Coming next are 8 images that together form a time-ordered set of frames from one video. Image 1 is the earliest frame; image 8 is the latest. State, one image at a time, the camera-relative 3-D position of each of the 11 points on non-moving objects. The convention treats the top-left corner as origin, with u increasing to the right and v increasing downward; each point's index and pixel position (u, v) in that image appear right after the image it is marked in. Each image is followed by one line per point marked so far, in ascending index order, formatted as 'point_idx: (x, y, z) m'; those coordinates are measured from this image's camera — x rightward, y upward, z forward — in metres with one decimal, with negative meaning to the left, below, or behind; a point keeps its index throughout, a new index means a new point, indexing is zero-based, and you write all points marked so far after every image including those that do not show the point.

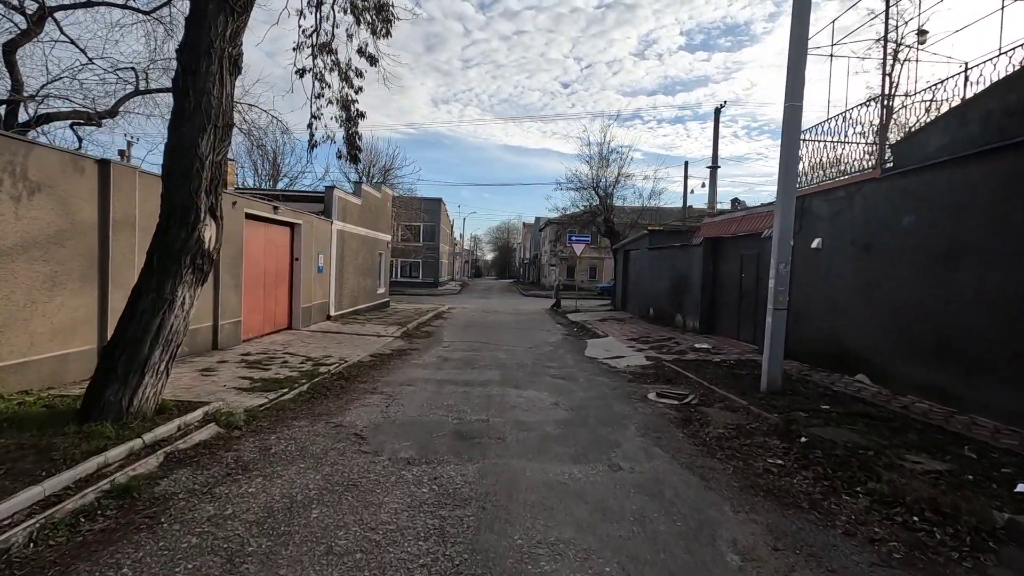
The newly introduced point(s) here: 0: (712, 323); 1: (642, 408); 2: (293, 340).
0: (+5.3, -0.9, +14.4) m
1: (+1.6, -1.4, +6.6) m
2: (-4.6, -1.1, +11.7) m
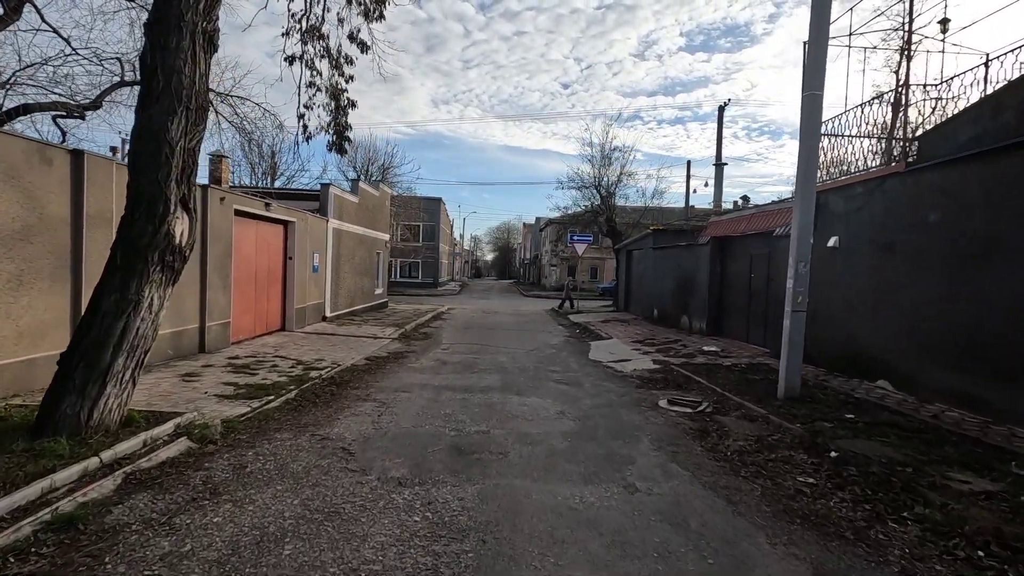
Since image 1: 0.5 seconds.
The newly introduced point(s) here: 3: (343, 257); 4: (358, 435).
0: (+5.3, -0.9, +14.0) m
1: (+1.6, -1.5, +6.1) m
2: (-4.6, -1.1, +11.3) m
3: (-5.2, +1.0, +17.1) m
4: (-1.4, -1.3, +4.9) m
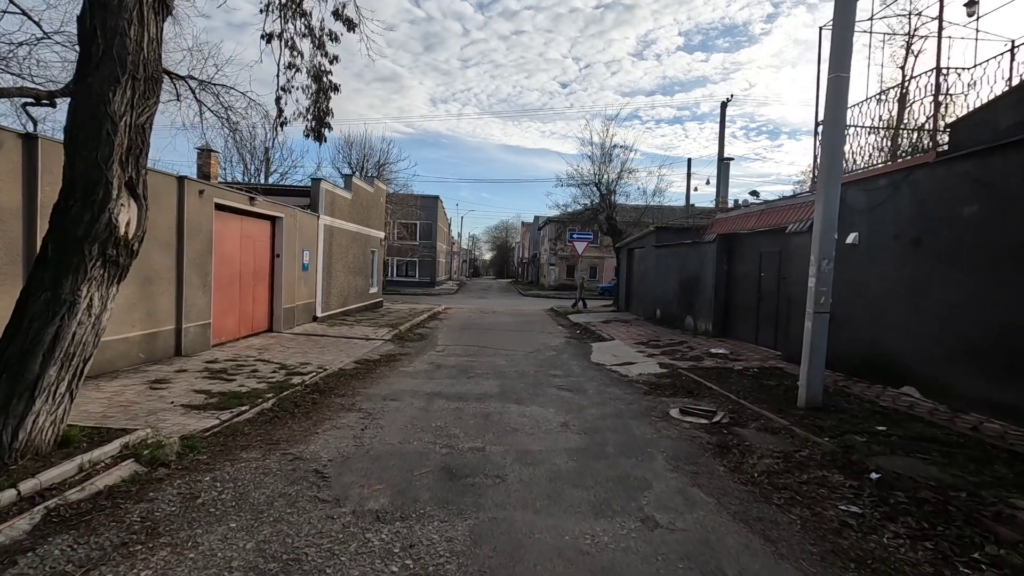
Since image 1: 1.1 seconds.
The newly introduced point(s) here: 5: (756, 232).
0: (+5.2, -0.9, +13.4) m
1: (+1.6, -1.4, +5.6) m
2: (-4.7, -1.1, +10.7) m
3: (-5.3, +1.0, +16.5) m
4: (-1.4, -1.3, +4.3) m
5: (+5.3, +1.2, +12.0) m
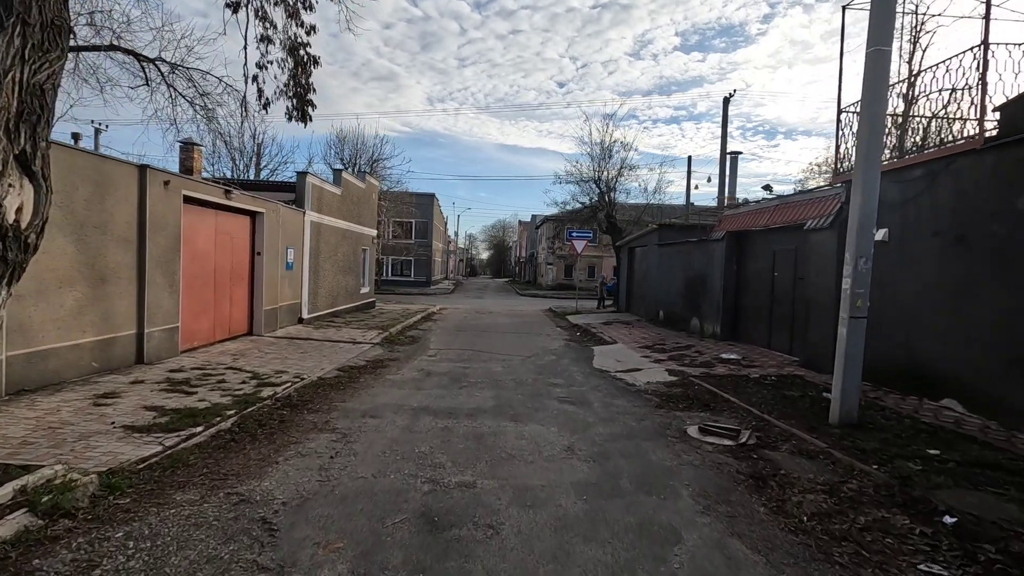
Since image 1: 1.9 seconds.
0: (+5.2, -0.9, +12.7) m
1: (+1.5, -1.5, +4.8) m
2: (-4.7, -1.1, +9.9) m
3: (-5.4, +1.0, +15.7) m
4: (-1.4, -1.3, +3.5) m
5: (+5.2, +1.2, +11.2) m
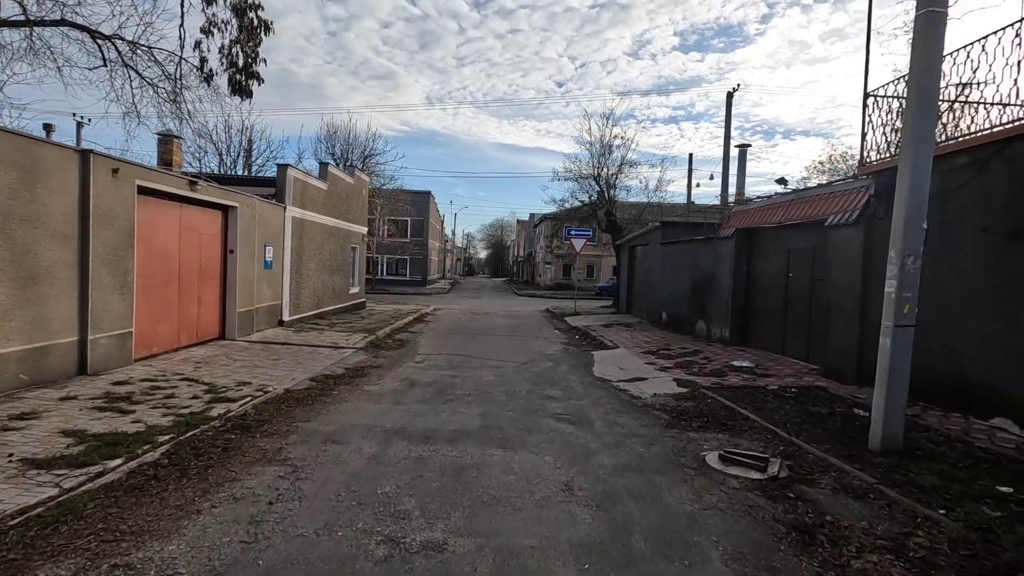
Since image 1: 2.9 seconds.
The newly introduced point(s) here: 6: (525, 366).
0: (+5.0, -0.9, +11.8) m
1: (+1.4, -1.5, +4.0) m
2: (-4.8, -1.1, +9.0) m
3: (-5.5, +1.0, +14.8) m
4: (-1.5, -1.3, +2.7) m
5: (+5.1, +1.2, +10.4) m
6: (+0.2, -1.4, +10.2) m
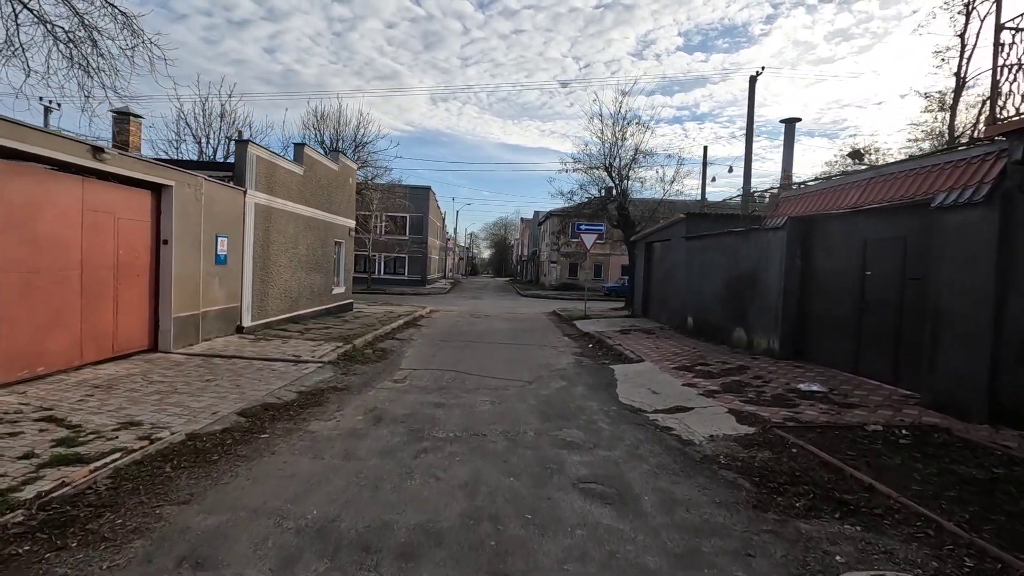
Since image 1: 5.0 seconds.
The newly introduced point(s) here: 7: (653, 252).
0: (+5.1, -1.0, +9.7) m
1: (+1.4, -1.5, +1.8) m
2: (-4.8, -1.1, +6.9) m
3: (-5.4, +1.0, +12.7) m
4: (-1.5, -1.3, +0.5) m
5: (+5.2, +1.2, +8.2) m
6: (+0.3, -1.4, +8.0) m
7: (+4.8, +1.2, +19.0) m
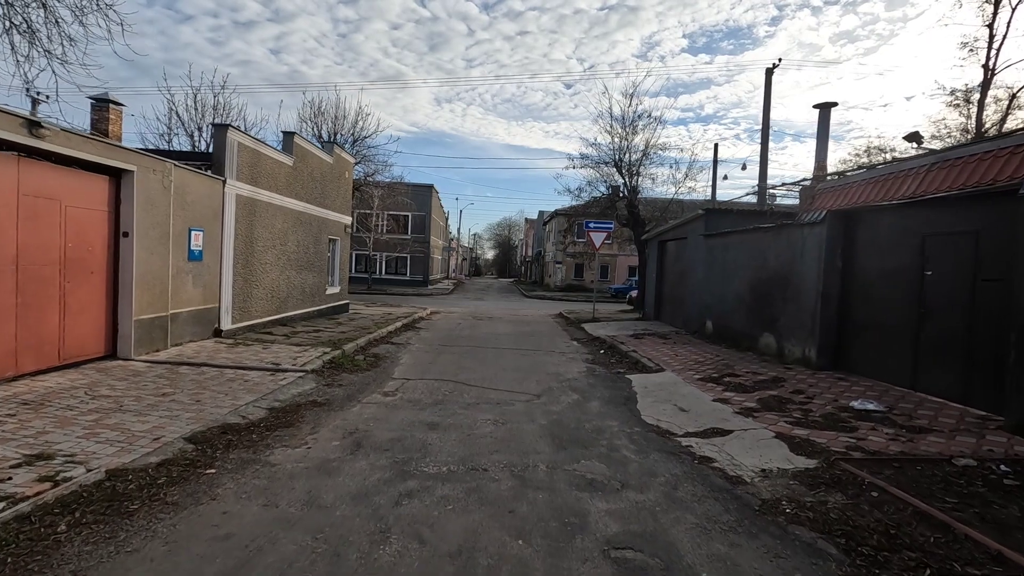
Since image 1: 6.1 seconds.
0: (+5.2, -1.0, +8.6) m
1: (+1.5, -1.5, +0.8) m
2: (-4.7, -1.1, +5.9) m
3: (-5.3, +1.0, +11.7) m
4: (-1.5, -1.3, -0.5) m
5: (+5.3, +1.1, +7.2) m
6: (+0.4, -1.5, +7.0) m
7: (+5.0, +1.2, +18.0) m
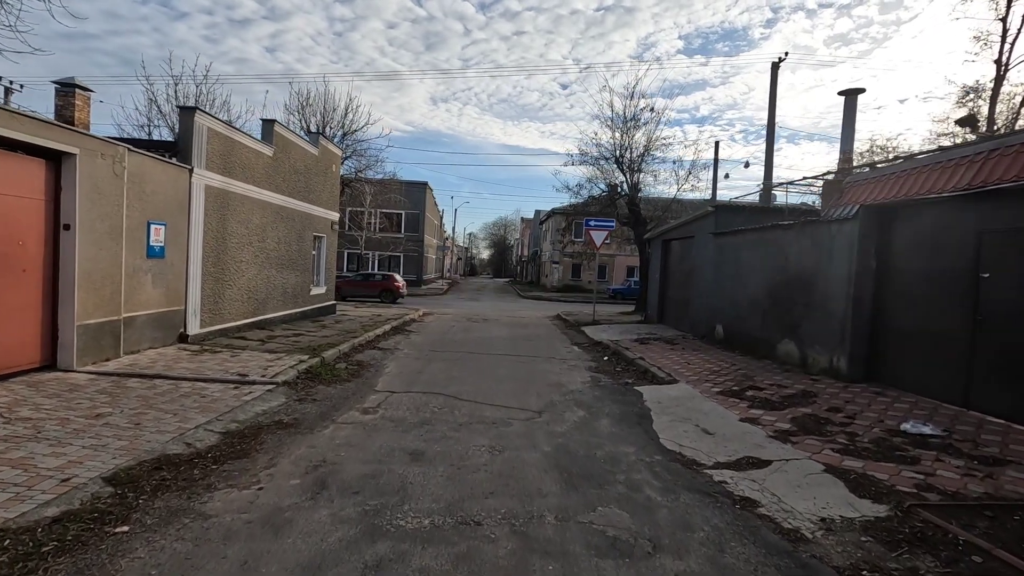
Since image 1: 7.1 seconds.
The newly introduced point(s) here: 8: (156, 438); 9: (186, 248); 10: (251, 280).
0: (+5.1, -1.1, +7.7) m
1: (+1.5, -1.5, -0.2) m
2: (-4.7, -1.1, +4.9) m
3: (-5.4, +1.0, +10.8) m
4: (-1.4, -1.4, -1.4) m
5: (+5.2, +1.1, +6.3) m
6: (+0.3, -1.5, +6.1) m
7: (+4.9, +1.1, +17.1) m
8: (-3.1, -1.3, +4.8) m
9: (-5.3, +0.7, +9.0) m
10: (-5.4, +0.2, +11.5) m
